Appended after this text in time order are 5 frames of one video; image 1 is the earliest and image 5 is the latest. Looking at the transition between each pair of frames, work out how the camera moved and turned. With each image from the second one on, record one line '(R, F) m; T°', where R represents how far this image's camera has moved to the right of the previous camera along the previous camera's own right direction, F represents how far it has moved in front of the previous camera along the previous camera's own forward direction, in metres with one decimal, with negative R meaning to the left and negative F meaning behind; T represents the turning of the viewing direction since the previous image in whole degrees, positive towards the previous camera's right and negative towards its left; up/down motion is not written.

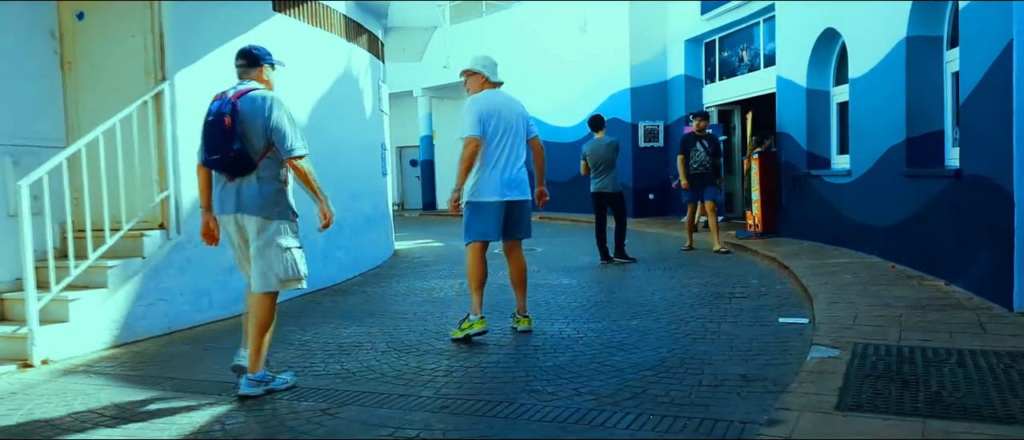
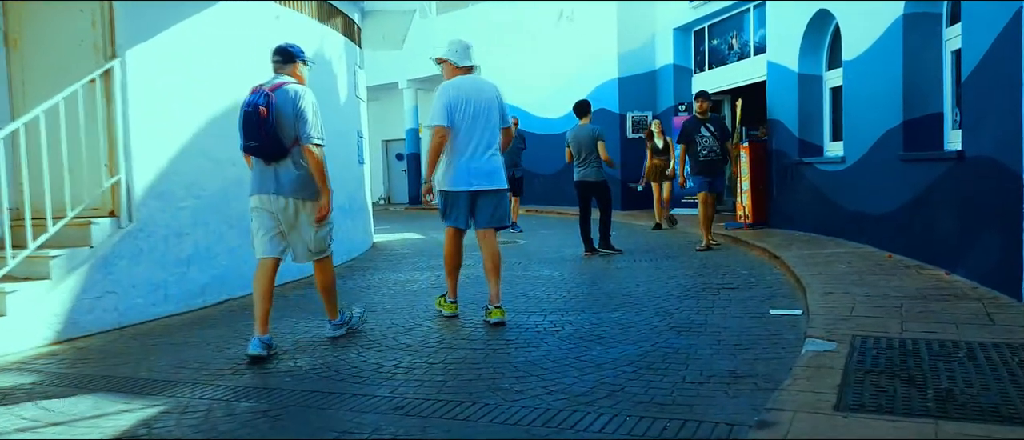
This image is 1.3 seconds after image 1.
(+0.1, +0.4) m; +1°
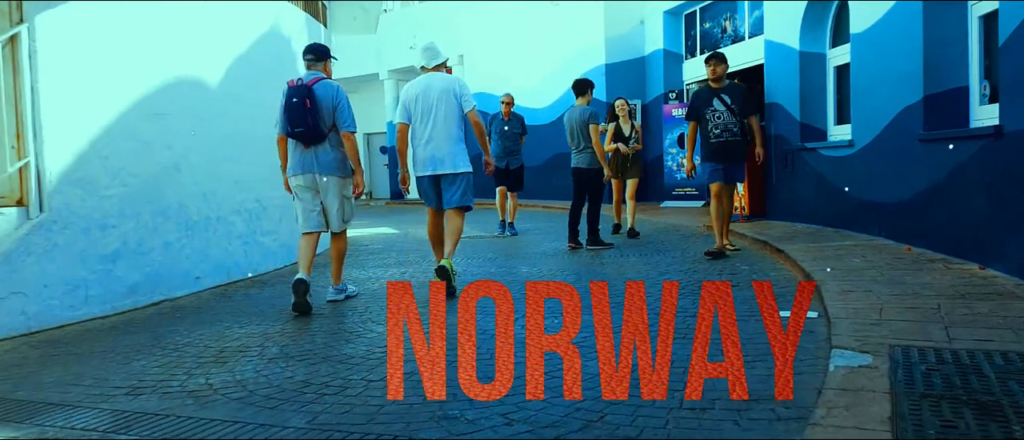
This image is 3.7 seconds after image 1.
(+0.1, +0.8) m; +1°
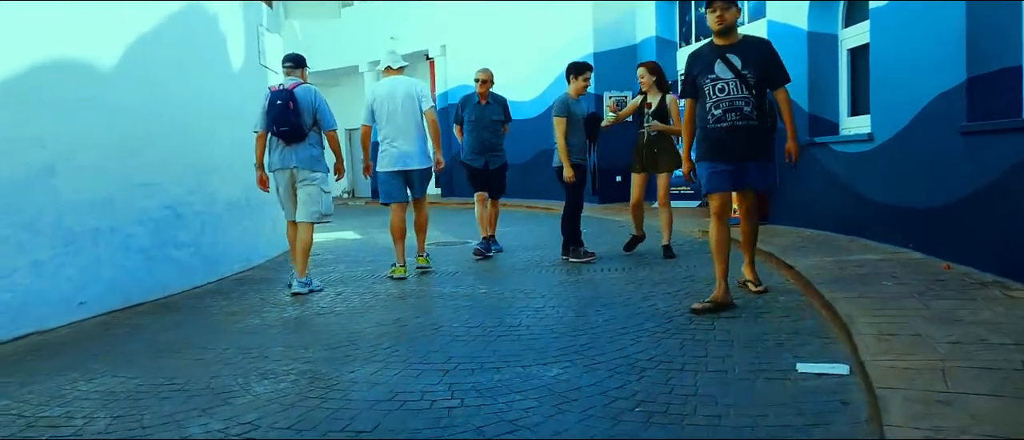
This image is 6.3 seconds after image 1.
(+0.3, +1.2) m; 0°
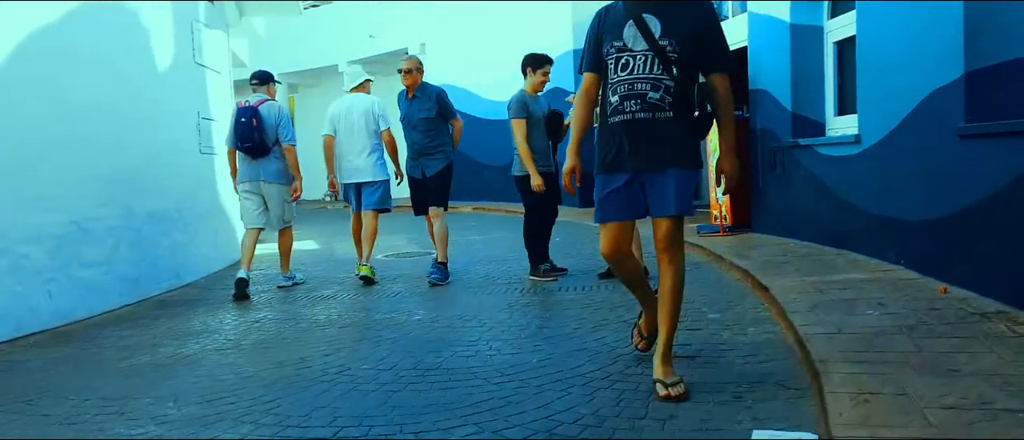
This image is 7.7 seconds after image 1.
(+0.4, +0.7) m; 0°
